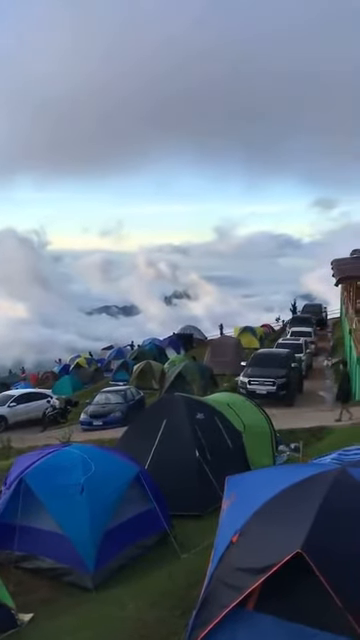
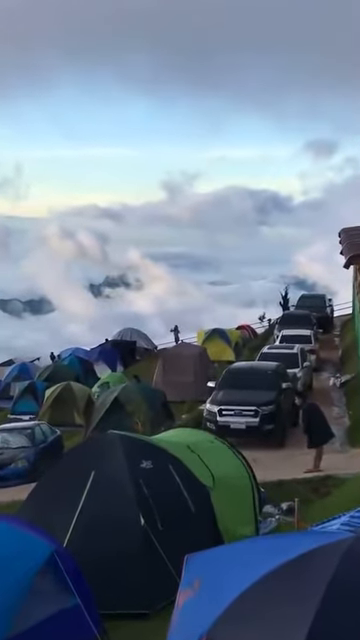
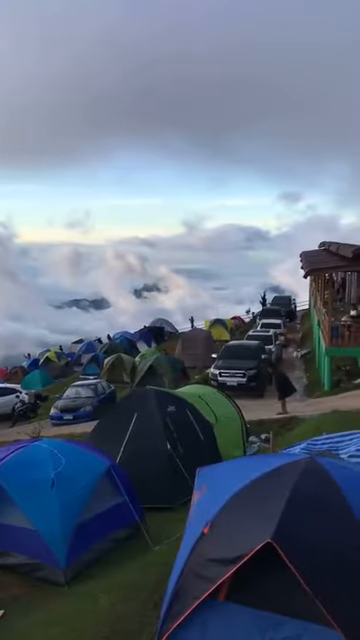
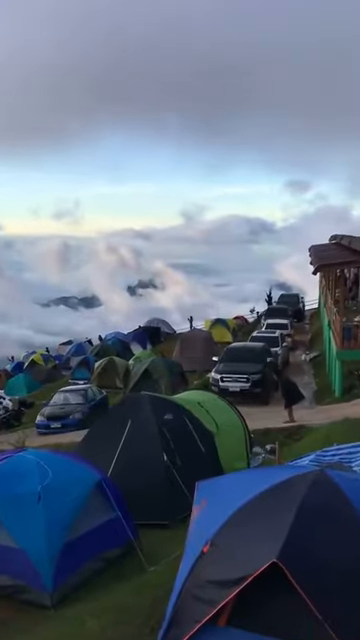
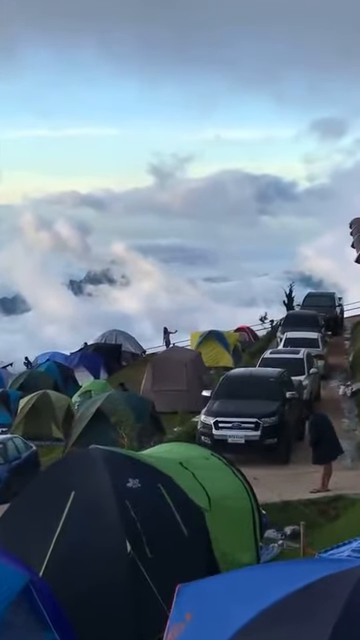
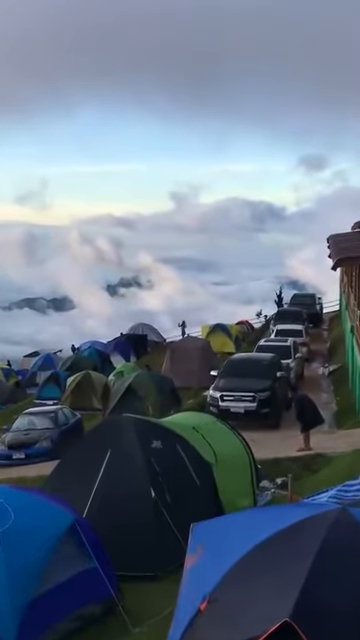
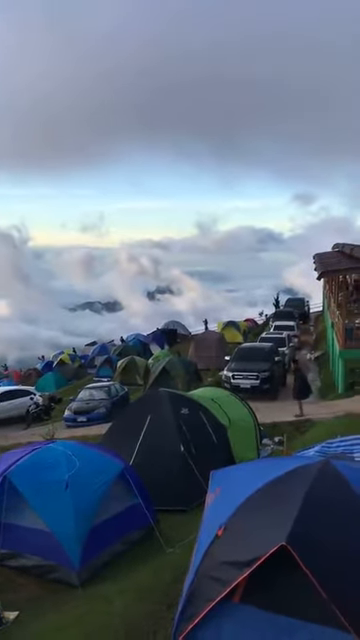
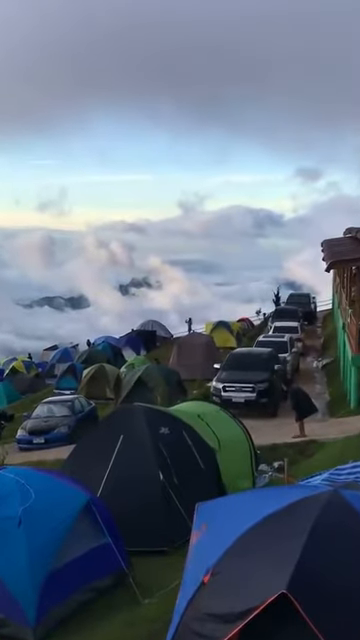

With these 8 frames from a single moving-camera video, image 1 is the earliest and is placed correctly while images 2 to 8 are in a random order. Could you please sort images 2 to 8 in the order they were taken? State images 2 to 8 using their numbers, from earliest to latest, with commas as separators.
7, 3, 4, 8, 6, 2, 5
